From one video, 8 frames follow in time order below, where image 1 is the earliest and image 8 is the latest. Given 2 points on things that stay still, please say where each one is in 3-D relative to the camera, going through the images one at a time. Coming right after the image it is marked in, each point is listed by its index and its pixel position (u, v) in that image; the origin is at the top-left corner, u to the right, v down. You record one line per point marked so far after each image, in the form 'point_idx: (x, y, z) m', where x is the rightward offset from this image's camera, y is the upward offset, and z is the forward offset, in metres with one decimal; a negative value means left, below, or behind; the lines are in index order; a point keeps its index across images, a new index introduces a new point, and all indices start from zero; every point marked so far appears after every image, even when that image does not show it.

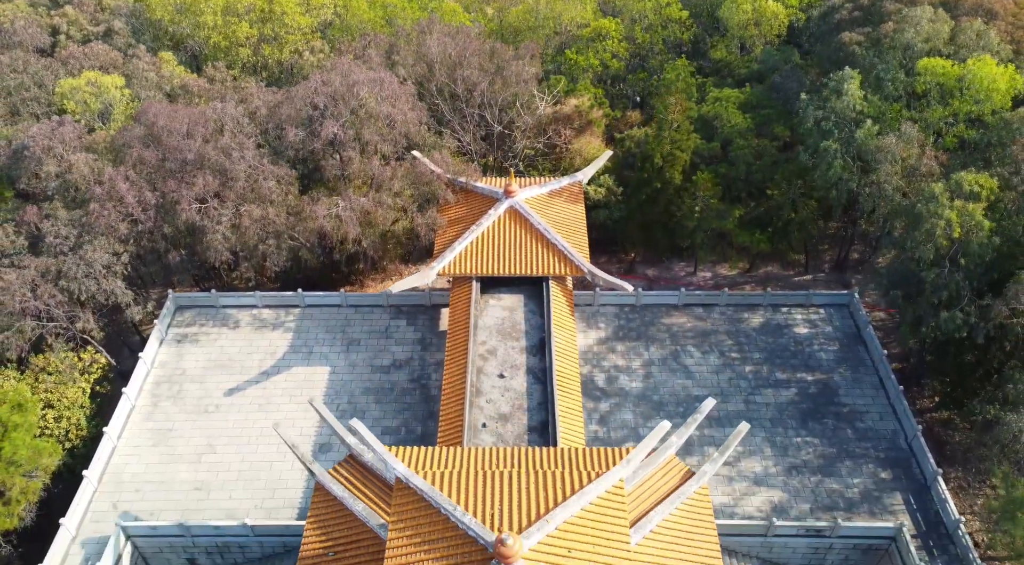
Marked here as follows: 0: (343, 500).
0: (-3.7, -4.8, +17.8) m
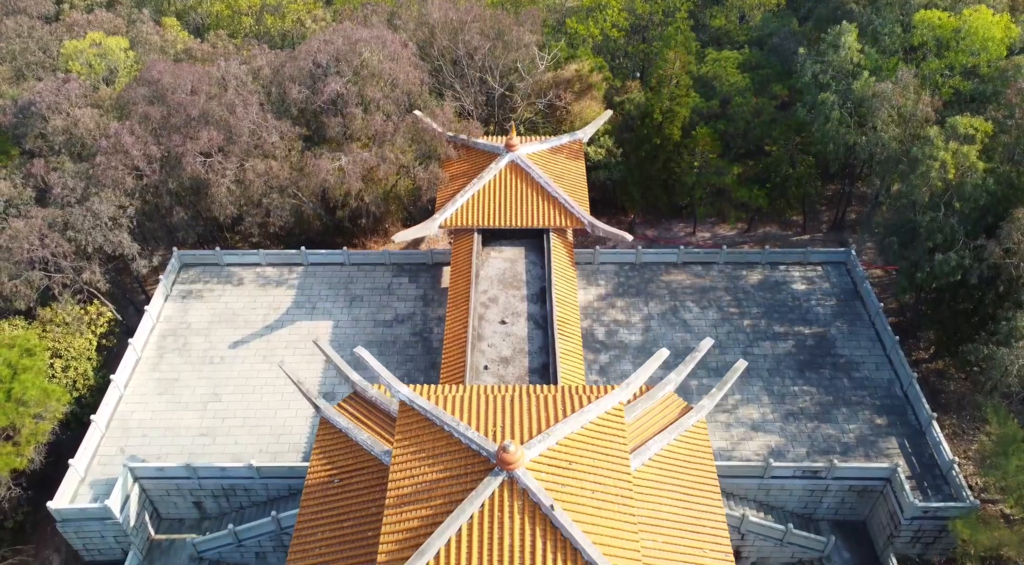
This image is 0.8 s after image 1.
0: (-3.7, -3.3, +18.1) m
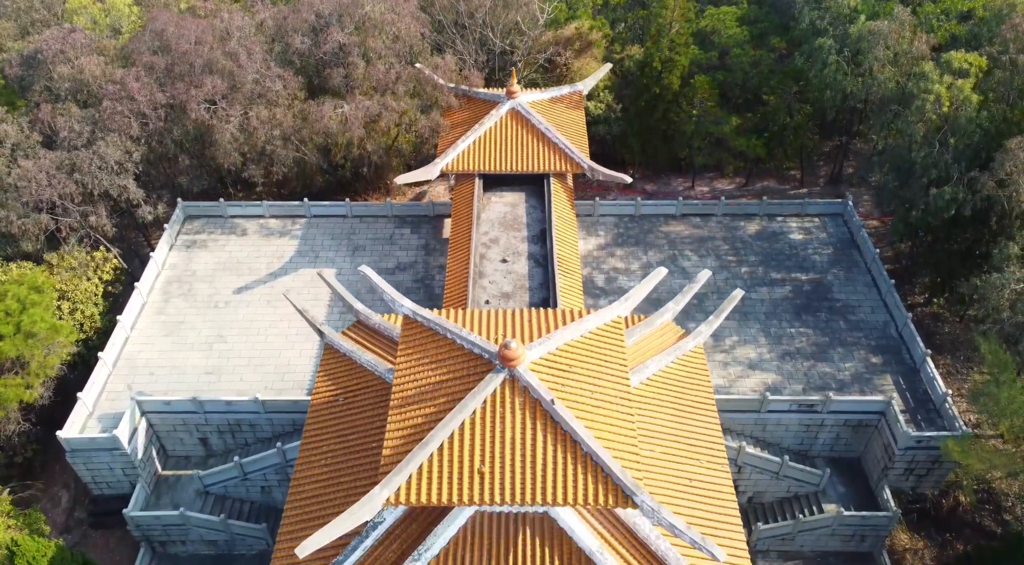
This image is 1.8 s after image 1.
0: (-3.7, -1.6, +18.5) m
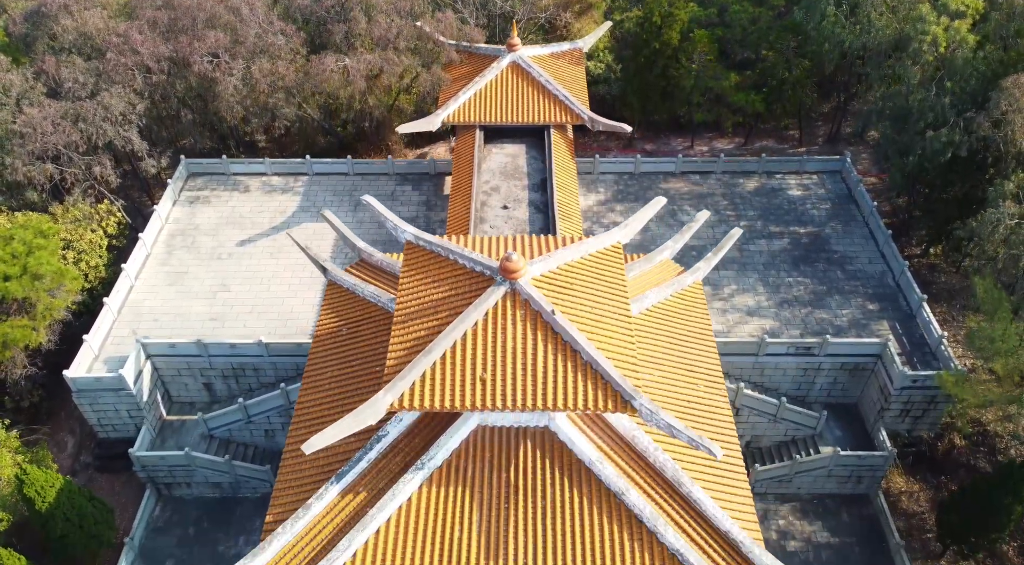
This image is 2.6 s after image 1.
0: (-3.6, -0.1, +18.7) m
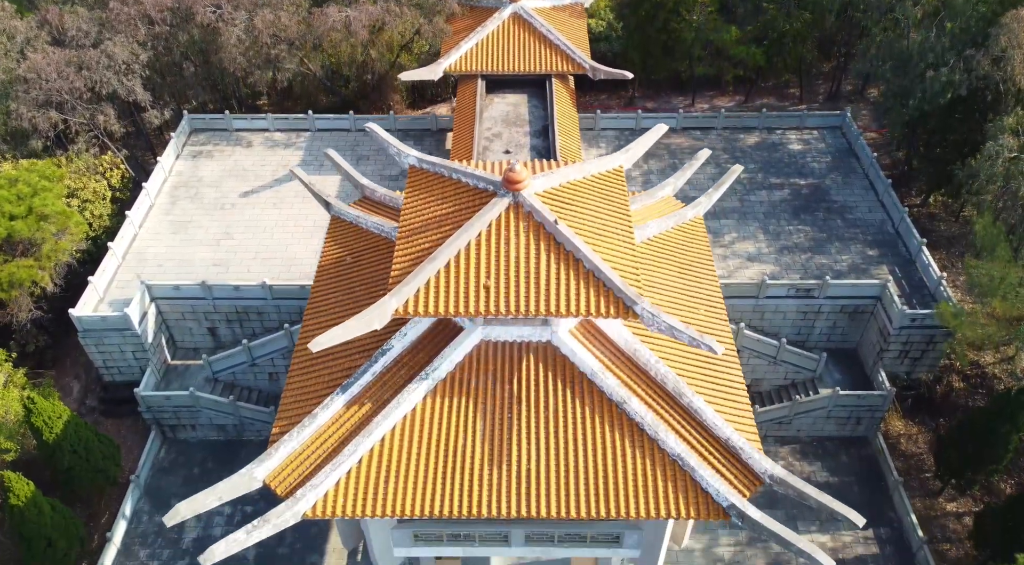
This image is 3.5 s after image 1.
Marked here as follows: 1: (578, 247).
0: (-3.6, +1.4, +18.9) m
1: (+1.1, +0.6, +13.6) m
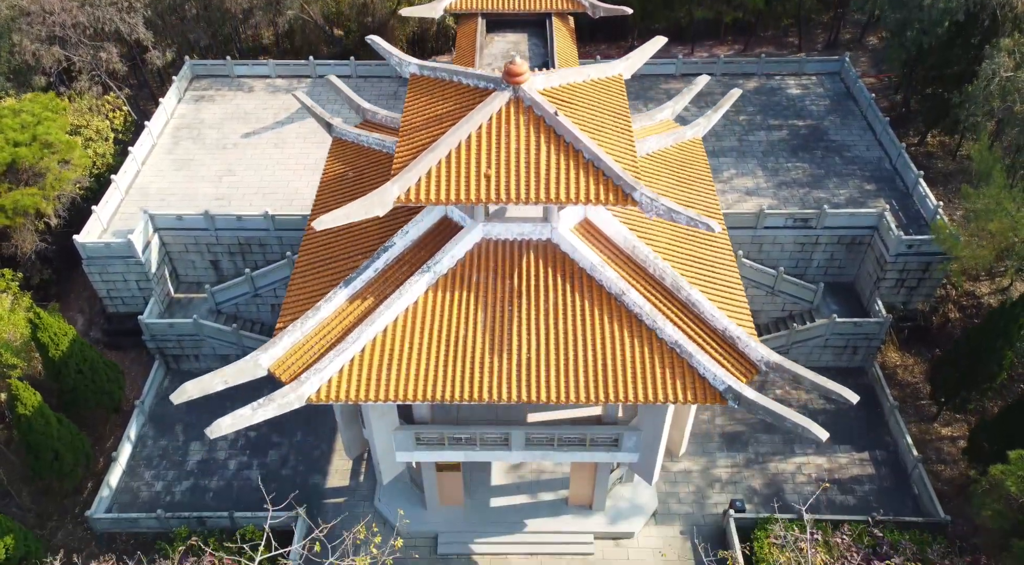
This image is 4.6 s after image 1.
0: (-3.6, +3.3, +19.1) m
1: (+1.1, +2.5, +13.8) m
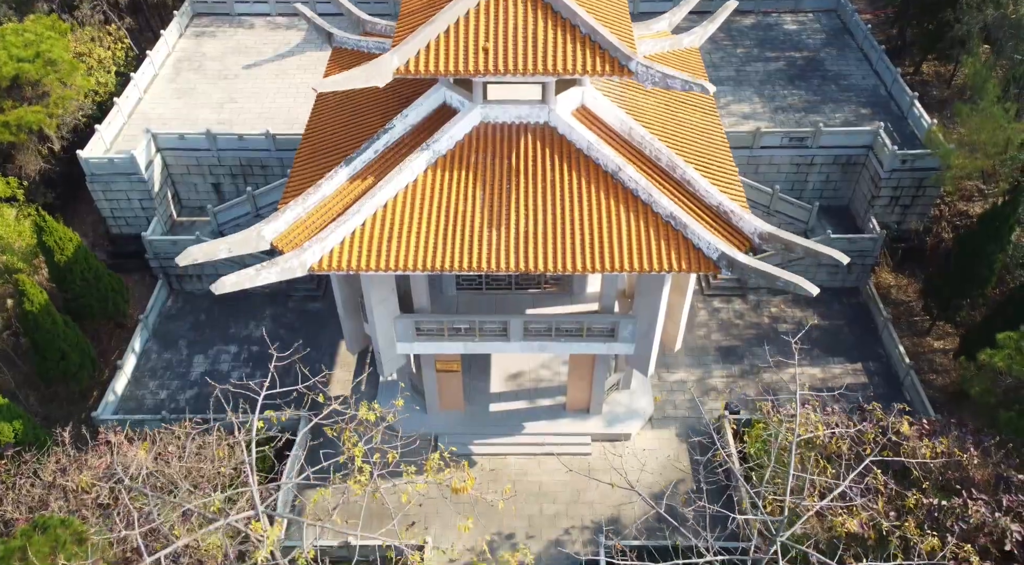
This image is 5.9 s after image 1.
0: (-3.6, +5.6, +19.3) m
1: (+1.1, +4.7, +14.0) m
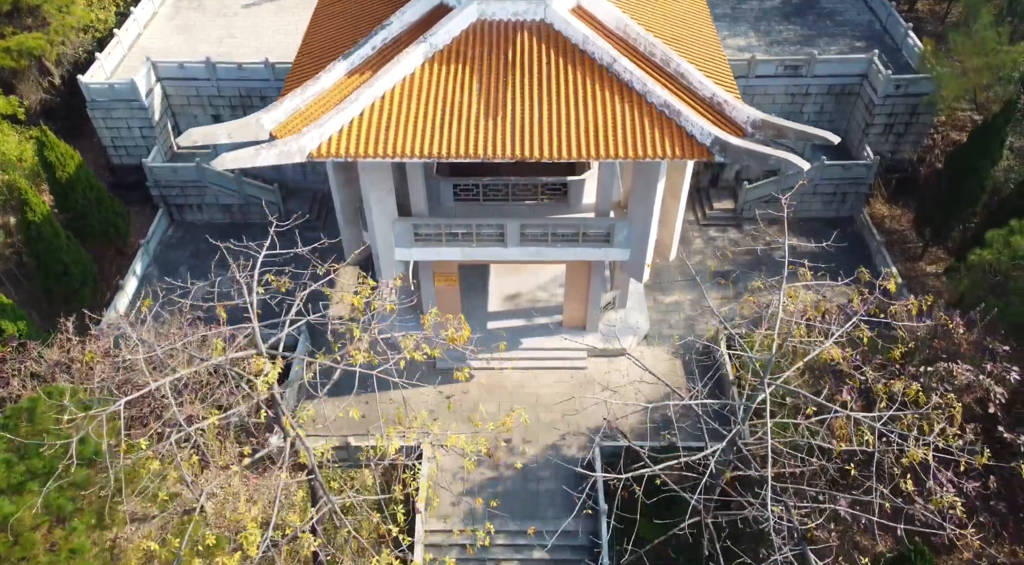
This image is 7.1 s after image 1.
0: (-3.7, +7.6, +19.5) m
1: (+1.0, +6.6, +14.2) m
